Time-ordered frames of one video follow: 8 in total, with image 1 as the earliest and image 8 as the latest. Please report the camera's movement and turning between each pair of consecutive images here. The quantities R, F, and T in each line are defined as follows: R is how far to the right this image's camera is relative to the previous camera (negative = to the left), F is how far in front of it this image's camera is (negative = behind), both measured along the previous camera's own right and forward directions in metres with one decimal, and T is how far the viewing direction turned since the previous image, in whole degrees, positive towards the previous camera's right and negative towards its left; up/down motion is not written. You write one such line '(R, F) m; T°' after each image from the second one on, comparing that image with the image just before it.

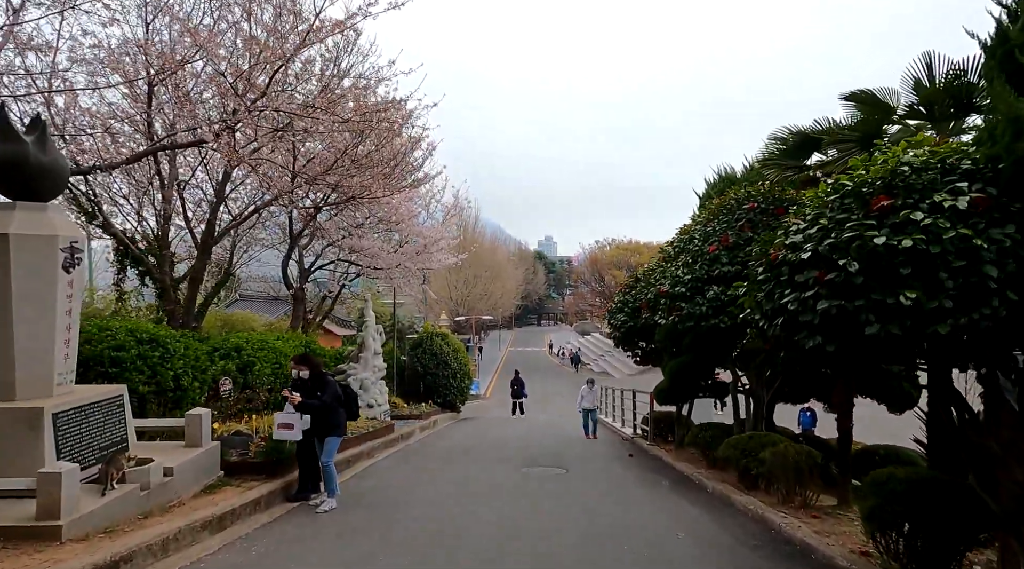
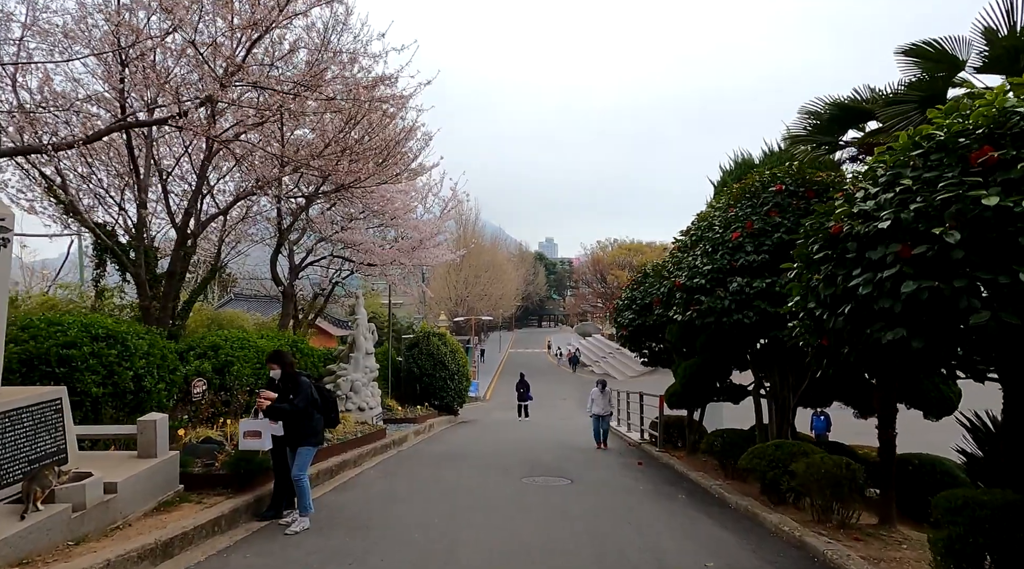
(0.0, +0.8) m; 0°
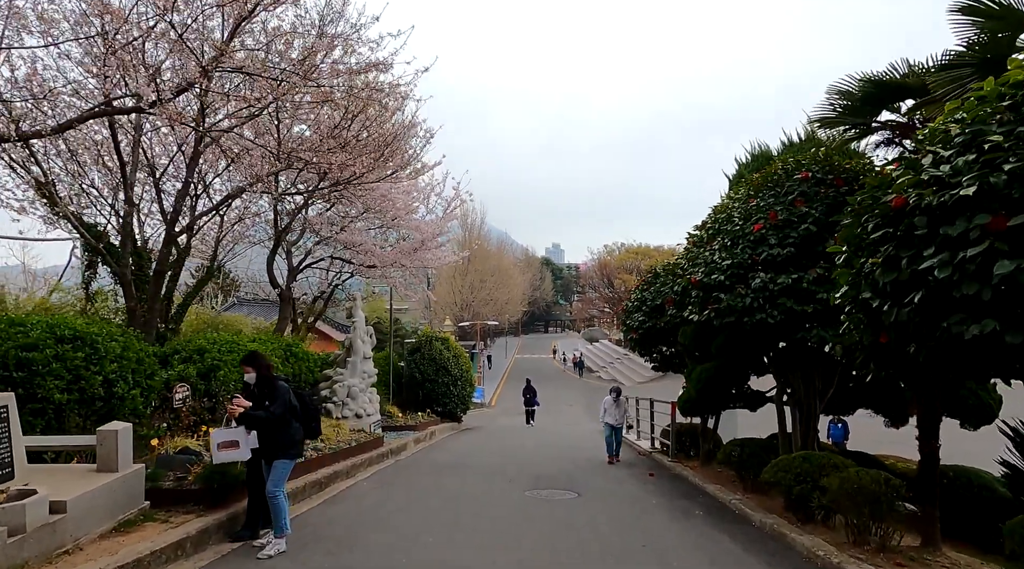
(+0.1, +0.6) m; -1°
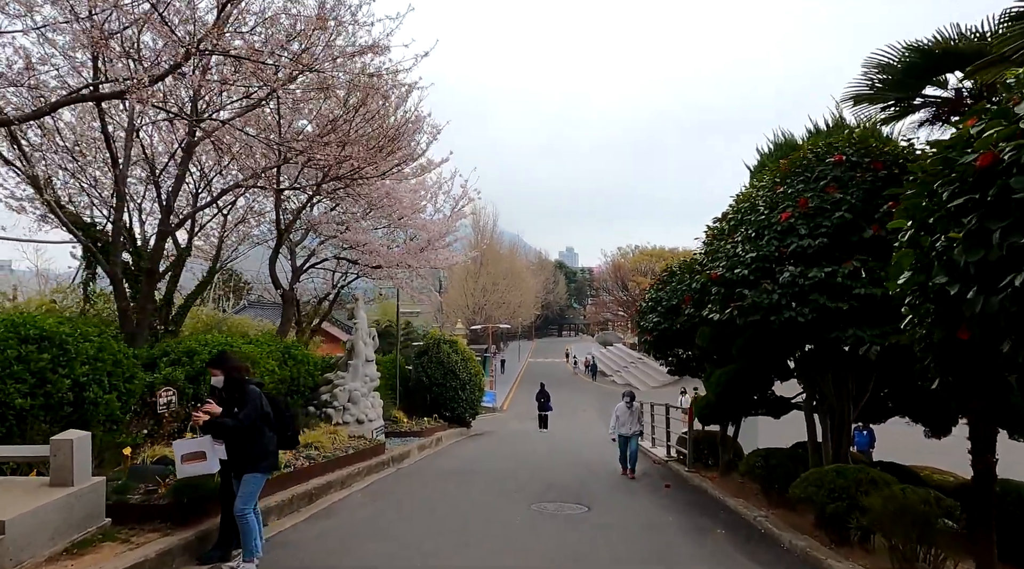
(+0.1, +0.6) m; -1°
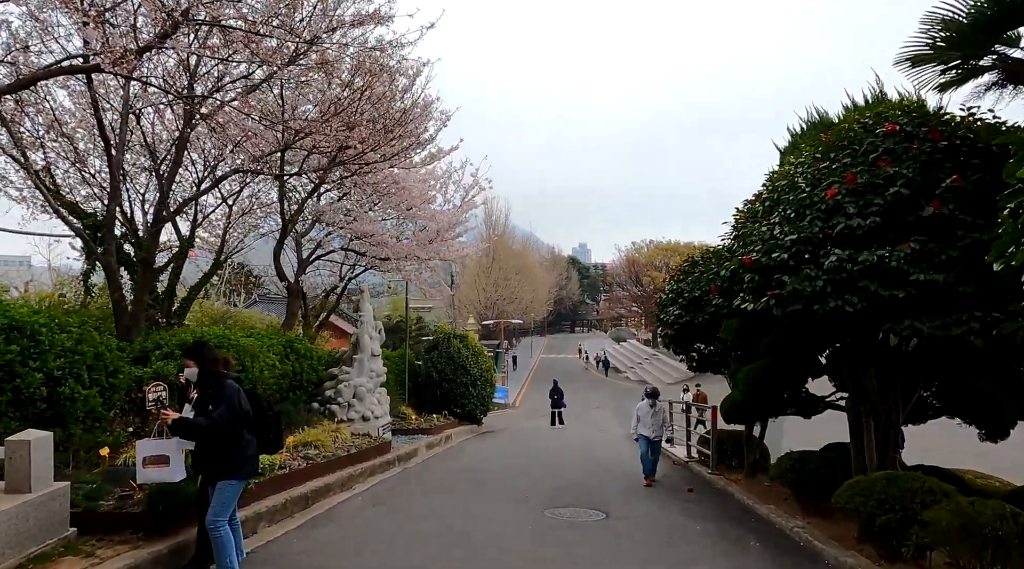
(0.0, +0.6) m; -1°
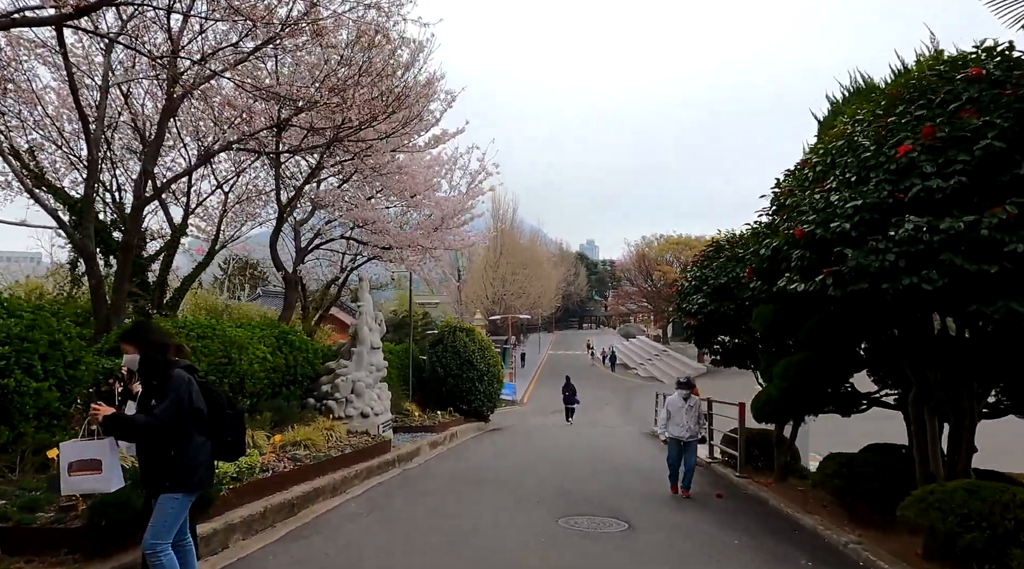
(0.0, +0.8) m; -1°
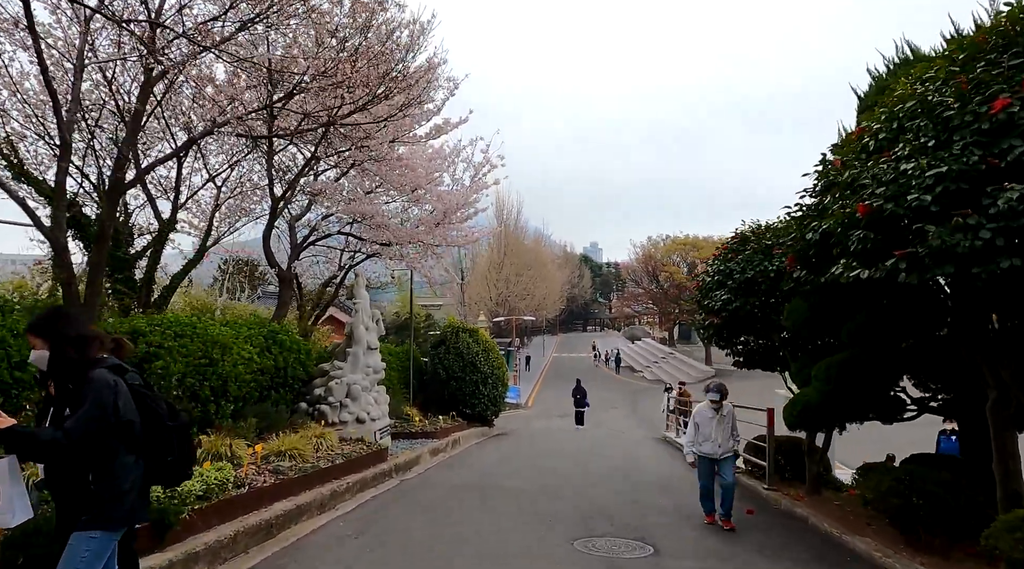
(0.0, +0.8) m; 0°
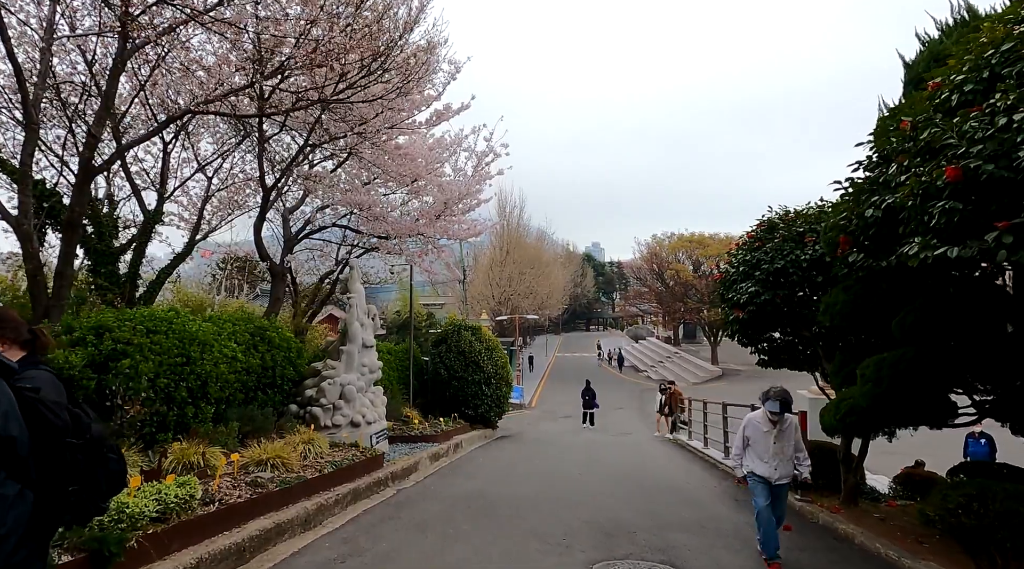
(-0.1, +0.8) m; 0°
